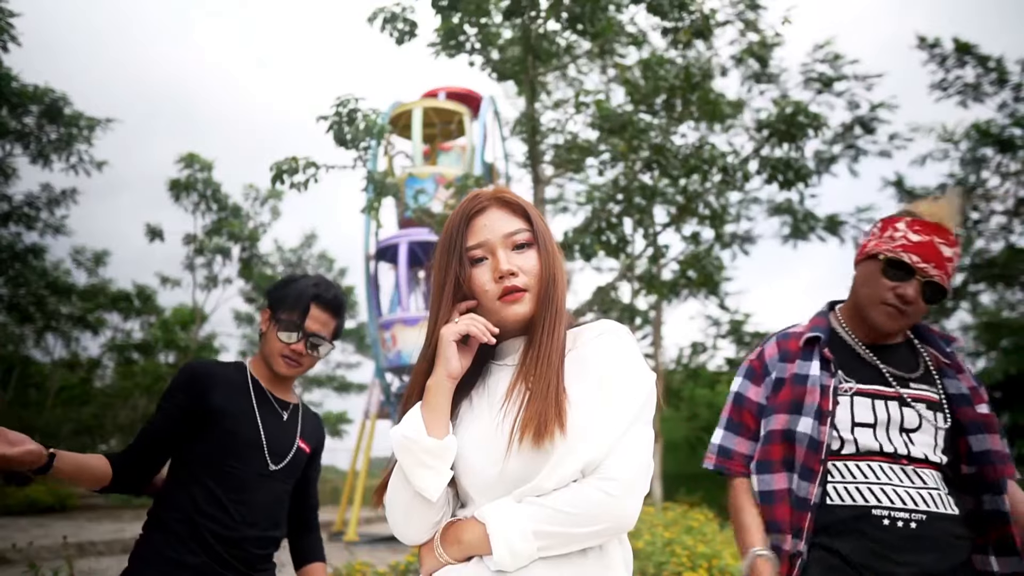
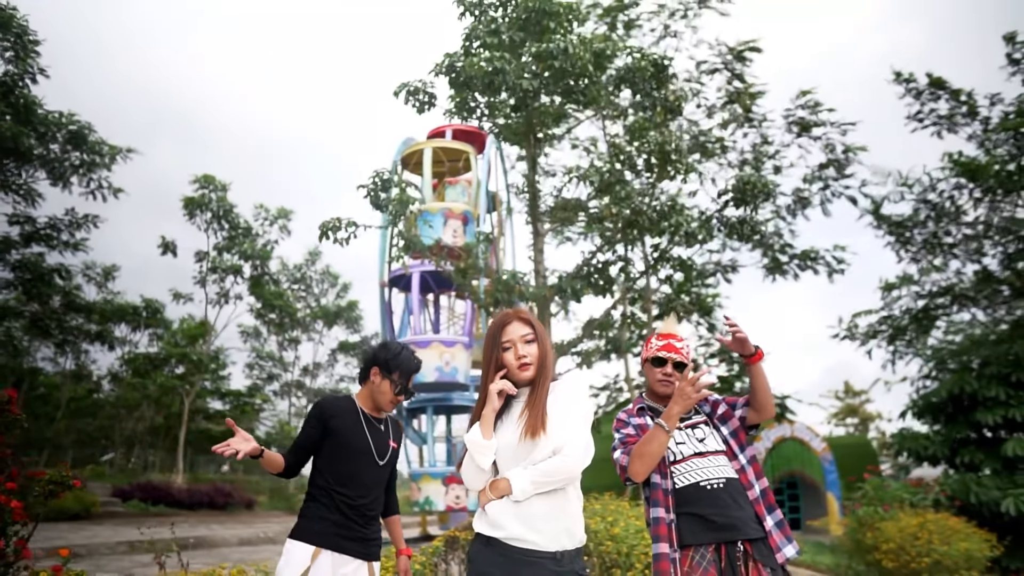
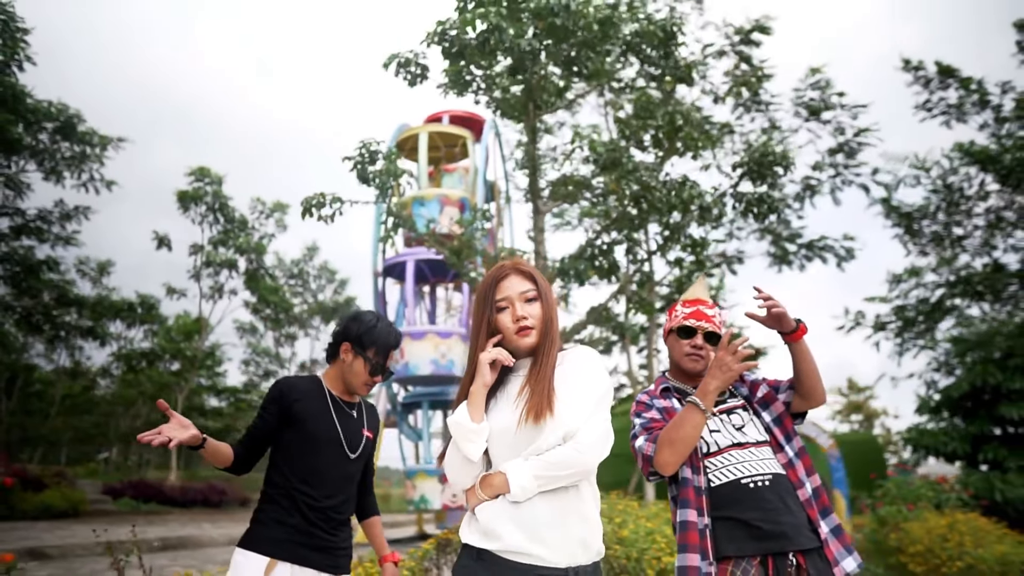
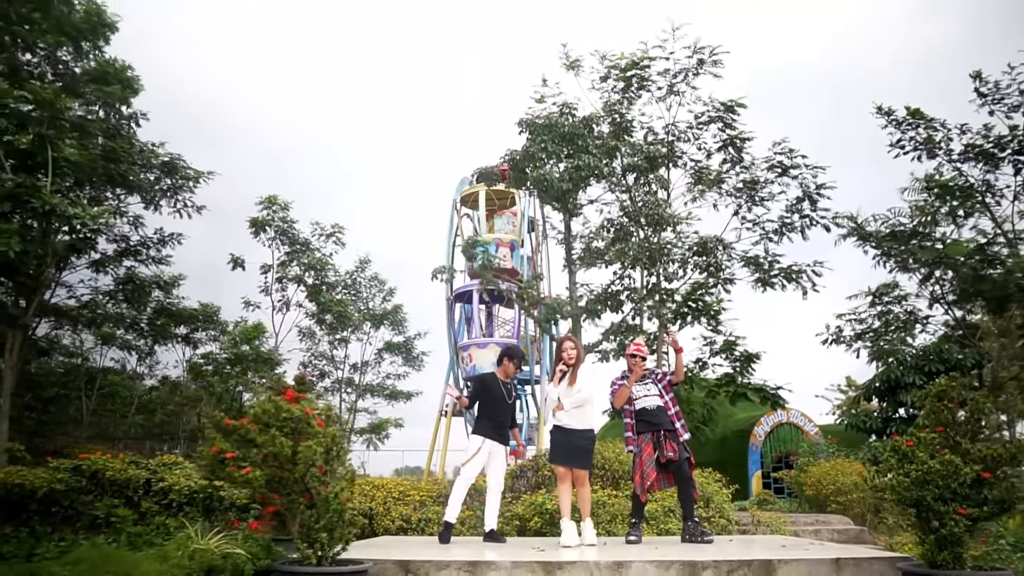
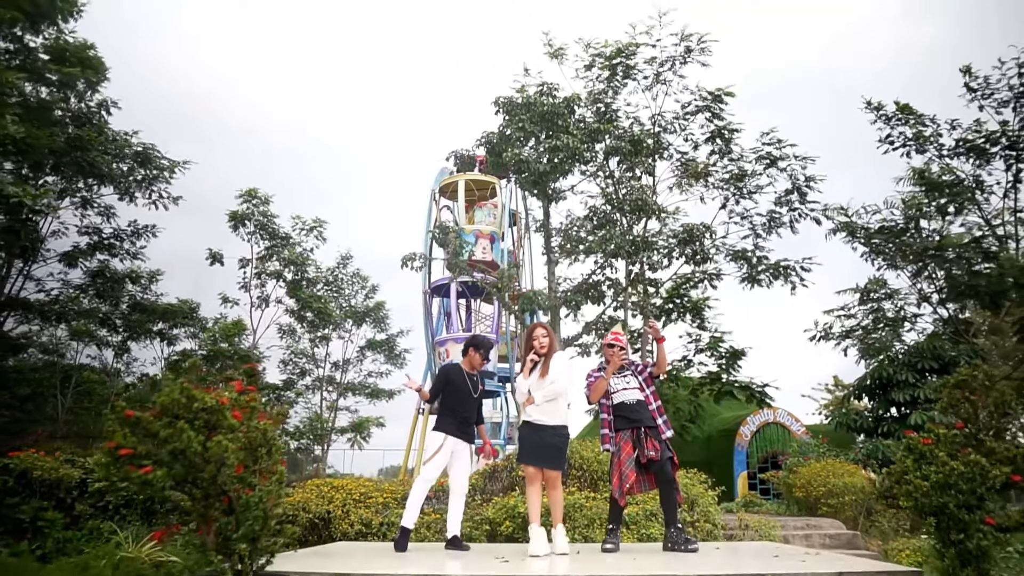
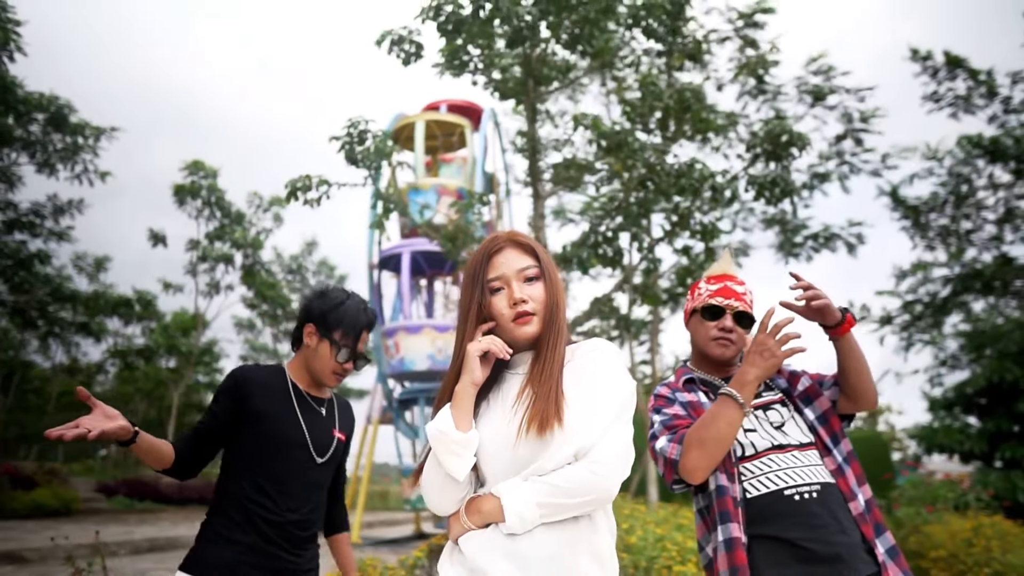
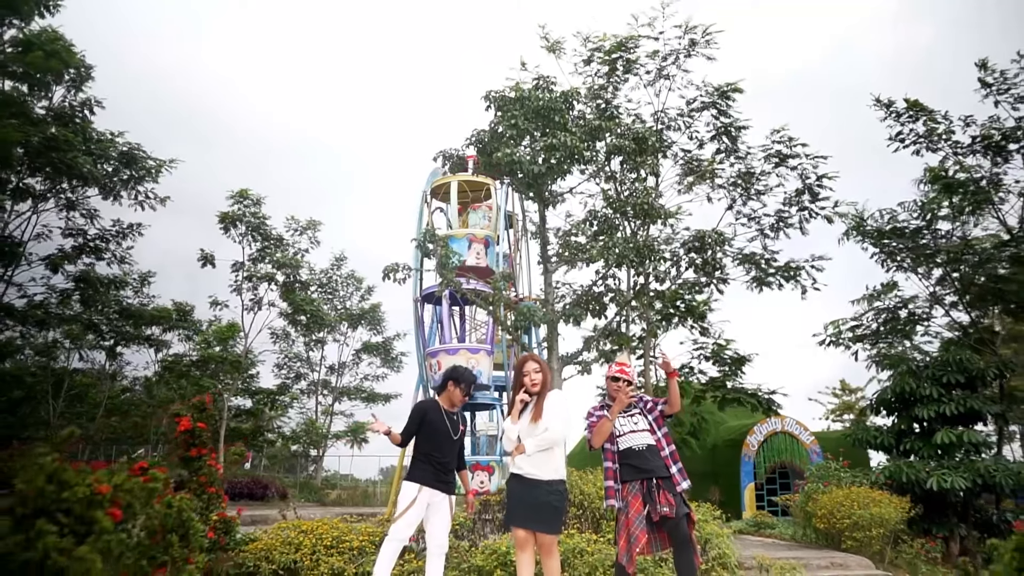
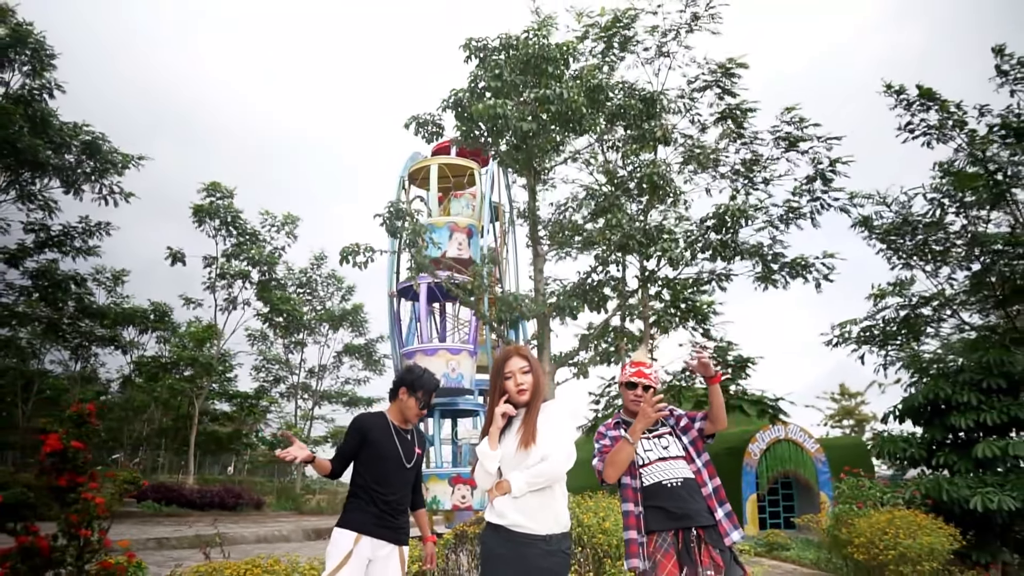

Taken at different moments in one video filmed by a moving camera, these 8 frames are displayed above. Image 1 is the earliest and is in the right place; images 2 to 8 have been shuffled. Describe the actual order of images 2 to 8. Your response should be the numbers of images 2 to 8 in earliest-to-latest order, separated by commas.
6, 3, 2, 8, 7, 5, 4
